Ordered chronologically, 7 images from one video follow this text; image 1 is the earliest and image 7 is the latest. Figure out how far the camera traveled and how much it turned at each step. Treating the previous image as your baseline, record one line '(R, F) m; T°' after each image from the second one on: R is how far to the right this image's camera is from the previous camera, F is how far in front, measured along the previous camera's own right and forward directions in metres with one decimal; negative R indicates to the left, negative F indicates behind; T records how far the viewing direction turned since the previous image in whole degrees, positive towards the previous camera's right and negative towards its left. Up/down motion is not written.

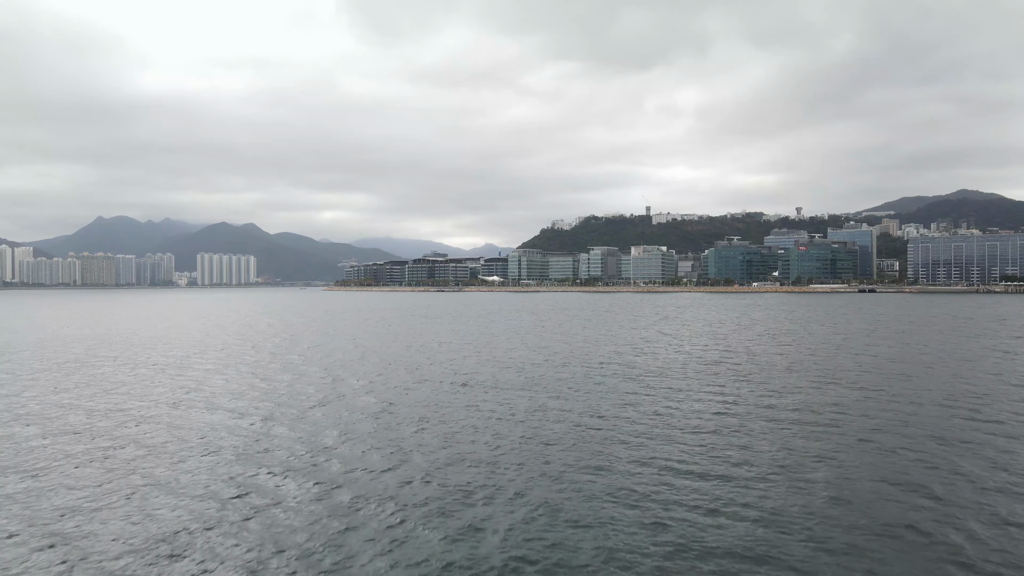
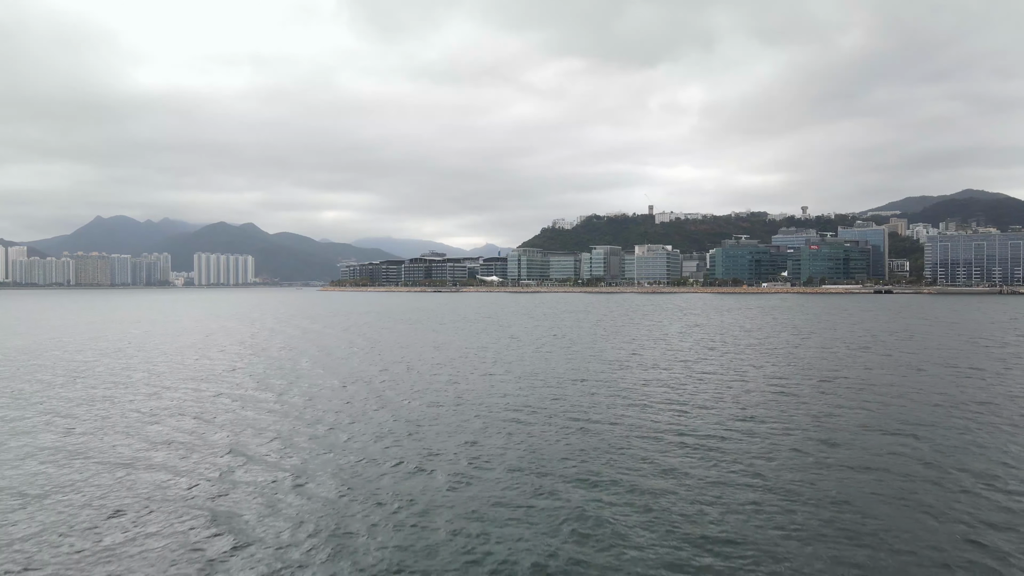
(-0.2, +8.3) m; 0°
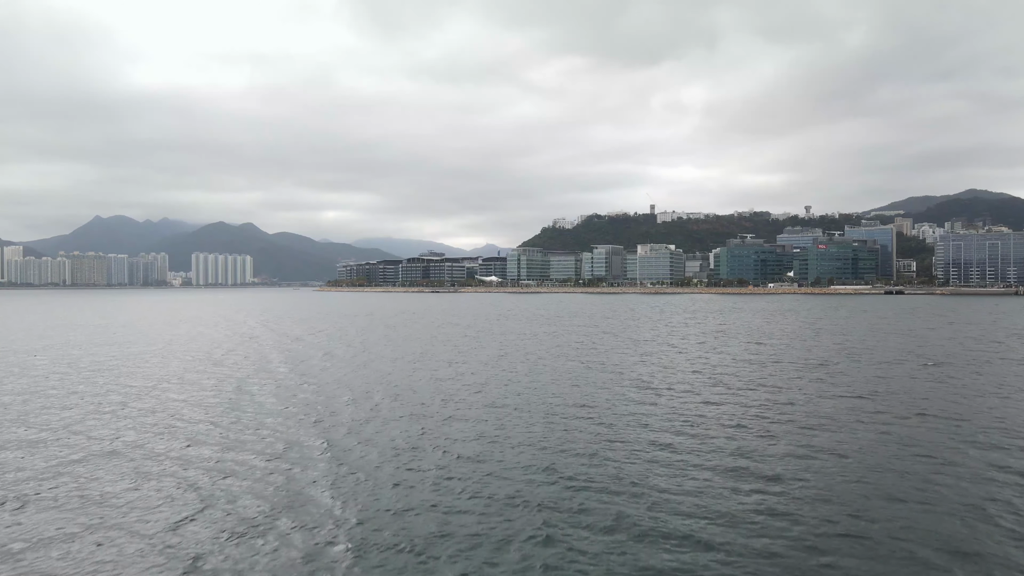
(0.0, +5.5) m; 0°
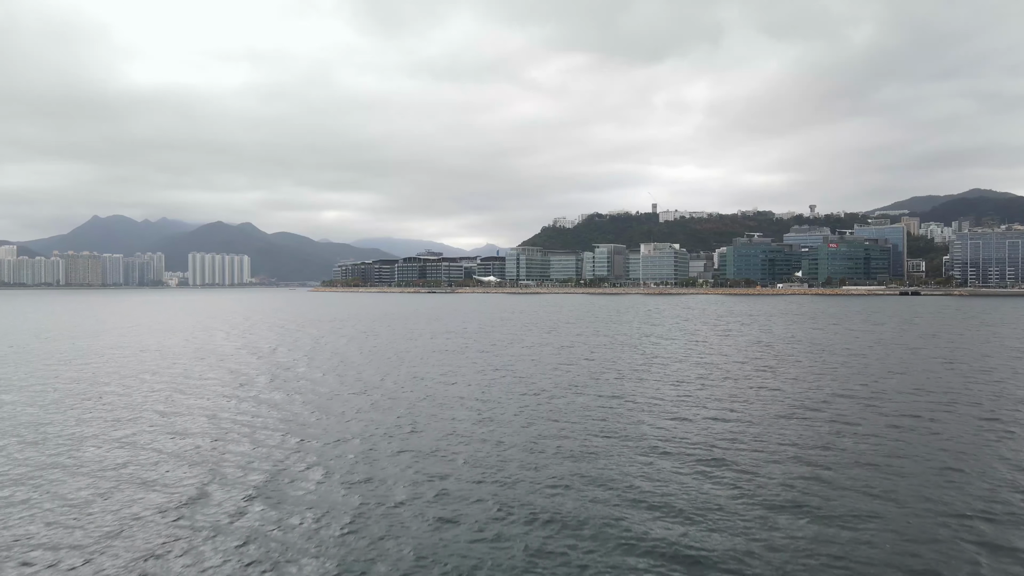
(0.0, +7.6) m; 0°
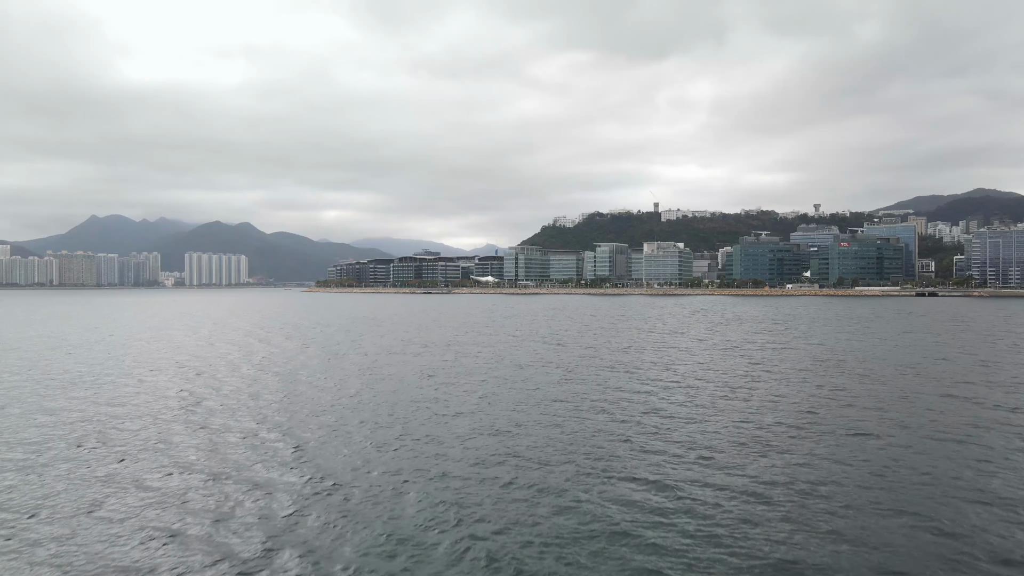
(+0.1, +7.7) m; 0°
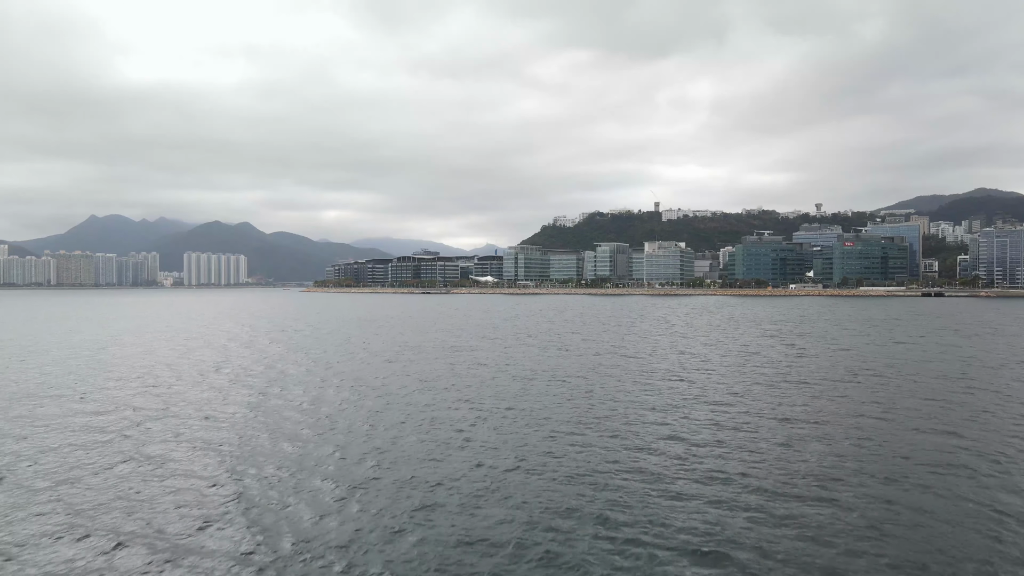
(+0.1, +2.7) m; 0°
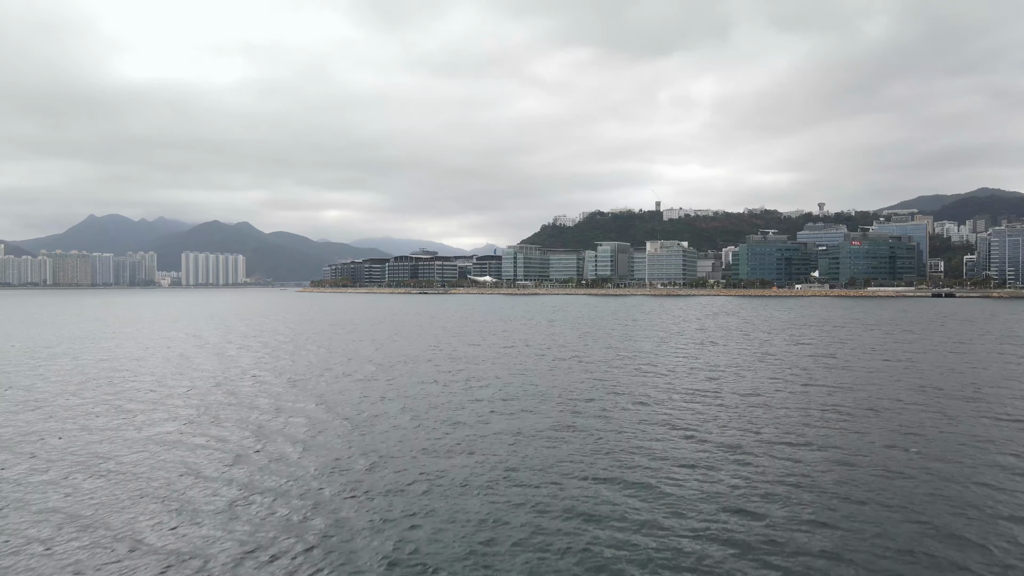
(+0.1, +4.4) m; 0°
